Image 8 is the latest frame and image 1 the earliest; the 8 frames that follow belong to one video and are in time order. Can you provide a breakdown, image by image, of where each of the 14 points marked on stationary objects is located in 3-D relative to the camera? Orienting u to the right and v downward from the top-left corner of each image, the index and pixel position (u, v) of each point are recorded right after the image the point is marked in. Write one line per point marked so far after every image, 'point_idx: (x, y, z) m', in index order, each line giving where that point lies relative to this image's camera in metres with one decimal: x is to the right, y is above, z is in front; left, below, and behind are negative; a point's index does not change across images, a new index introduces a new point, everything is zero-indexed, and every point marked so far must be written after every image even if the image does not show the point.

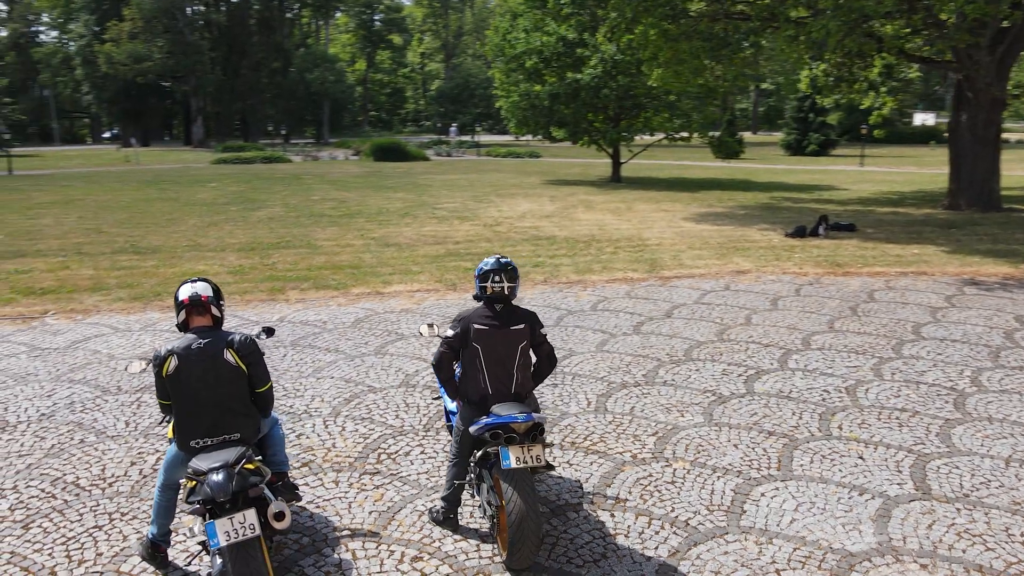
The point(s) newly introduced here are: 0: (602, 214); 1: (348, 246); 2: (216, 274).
0: (+1.8, +1.5, +18.0) m
1: (-2.5, +0.6, +13.3) m
2: (-3.6, +0.2, +10.7) m
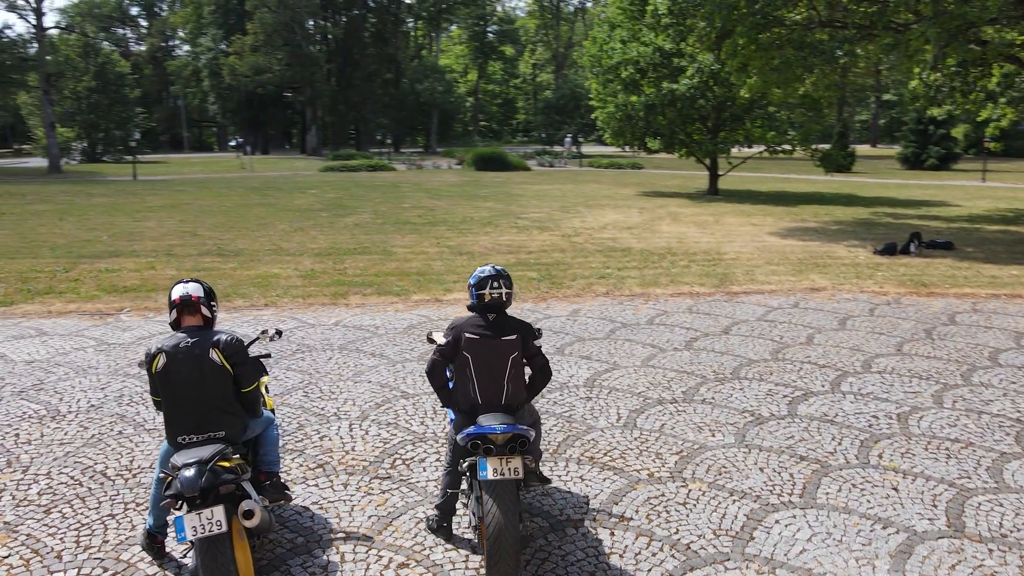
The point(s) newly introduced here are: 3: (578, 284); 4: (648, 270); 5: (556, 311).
0: (+3.5, +1.2, +17.7) m
1: (-1.4, +0.5, +13.5) m
2: (-2.9, +0.1, +11.1) m
3: (+0.8, 0.0, +10.9) m
4: (+1.8, +0.2, +12.0) m
5: (+0.5, -0.2, +9.5) m
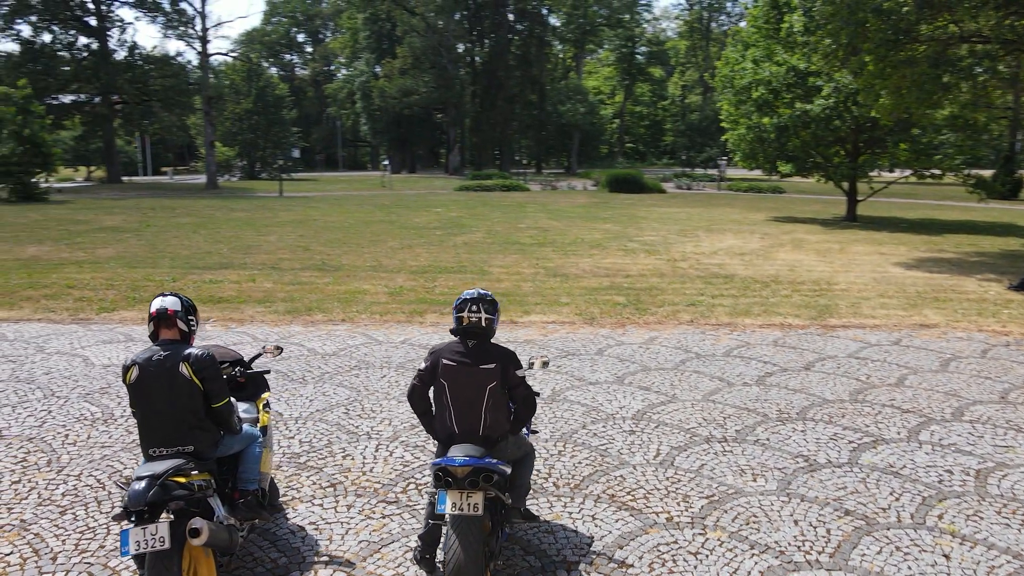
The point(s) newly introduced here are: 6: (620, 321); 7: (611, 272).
0: (+5.6, +0.6, +16.7) m
1: (+0.1, +0.2, +13.4) m
2: (-1.8, -0.1, +11.3) m
3: (+1.8, -0.3, +10.5) m
4: (+3.0, -0.1, +11.4) m
5: (+1.2, -0.5, +9.2) m
6: (+1.2, -0.4, +10.0) m
7: (+1.5, +0.2, +13.7) m
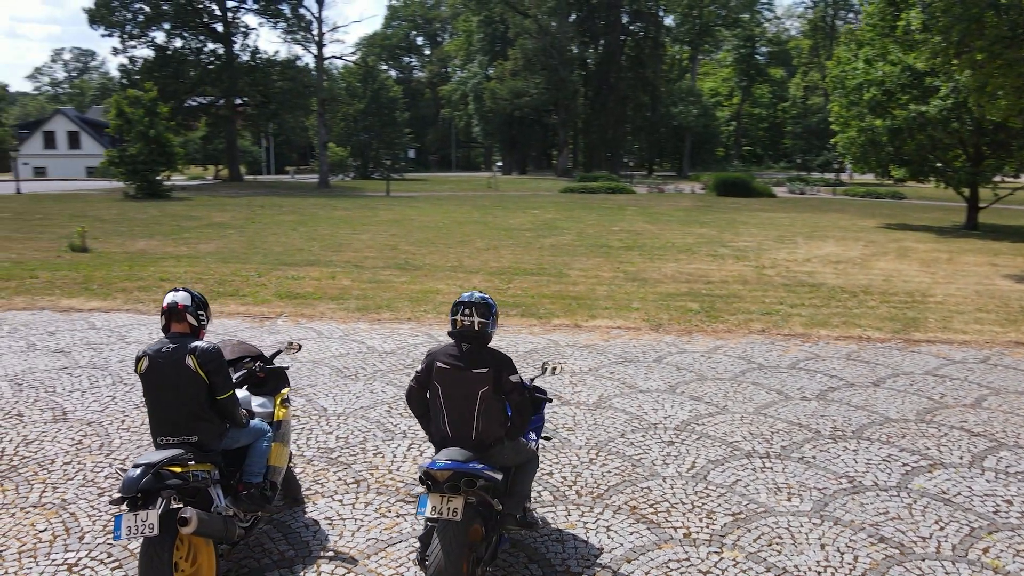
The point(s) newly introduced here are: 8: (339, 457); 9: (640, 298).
0: (+7.1, +0.4, +15.9) m
1: (+1.3, +0.2, +13.3) m
2: (-0.9, -0.1, +11.4) m
3: (+2.6, -0.4, +10.2) m
4: (+3.9, -0.3, +10.9) m
5: (+1.9, -0.6, +9.0) m
6: (+1.9, -0.4, +9.7) m
7: (+2.7, +0.2, +13.4) m
8: (-1.1, -1.1, +5.8) m
9: (+1.6, -0.1, +11.4) m
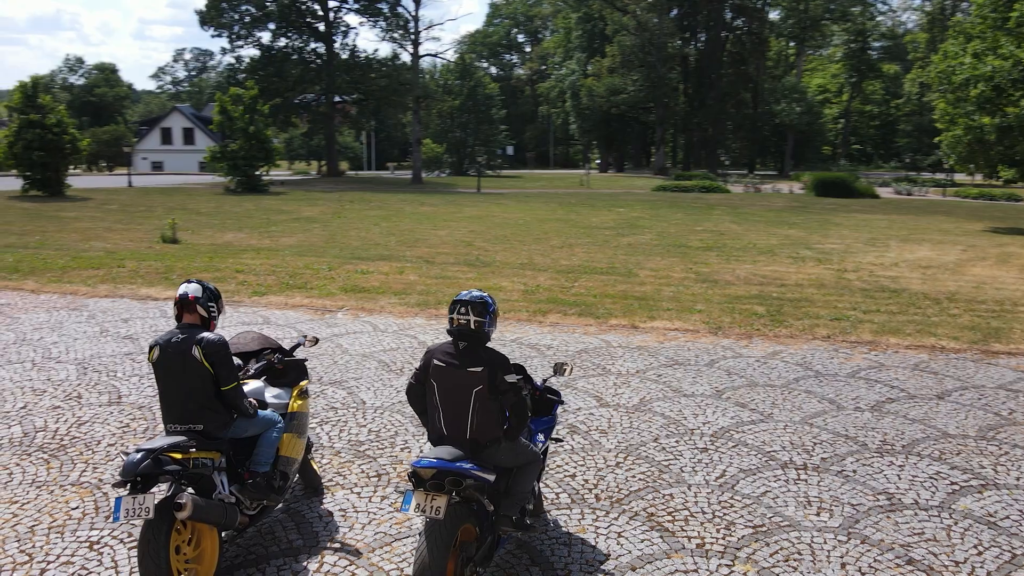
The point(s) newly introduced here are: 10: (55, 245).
0: (+8.4, +0.3, +15.0) m
1: (+2.3, +0.2, +13.1) m
2: (-0.1, 0.0, +11.4) m
3: (+3.2, -0.4, +9.8) m
4: (+4.6, -0.3, +10.4) m
5: (+2.4, -0.6, +8.7) m
6: (+2.5, -0.5, +9.4) m
7: (+3.8, +0.1, +13.0) m
8: (-1.0, -1.1, +5.9) m
9: (+2.4, -0.1, +11.1) m
10: (-7.8, +0.7, +14.9) m
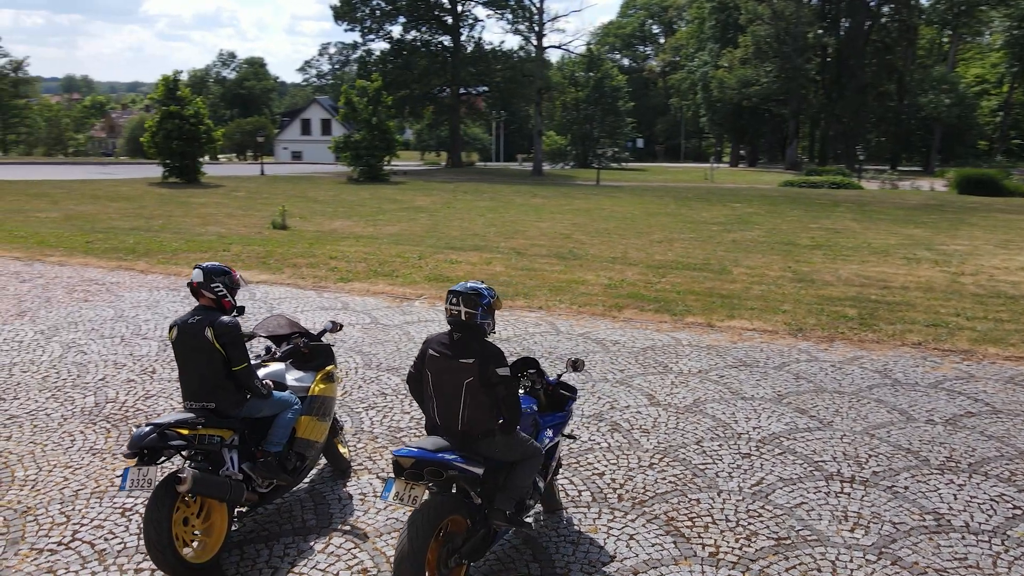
0: (+9.9, +0.1, +13.6) m
1: (+3.5, +0.2, +12.6) m
2: (+1.0, 0.0, +11.3) m
3: (+4.0, -0.4, +9.3) m
4: (+5.5, -0.4, +9.7) m
5: (+3.0, -0.6, +8.3) m
6: (+3.2, -0.5, +9.0) m
7: (+5.0, +0.1, +12.3) m
8: (-0.7, -1.0, +6.0) m
9: (+3.4, -0.1, +10.6) m
10: (-6.1, +1.1, +15.9) m
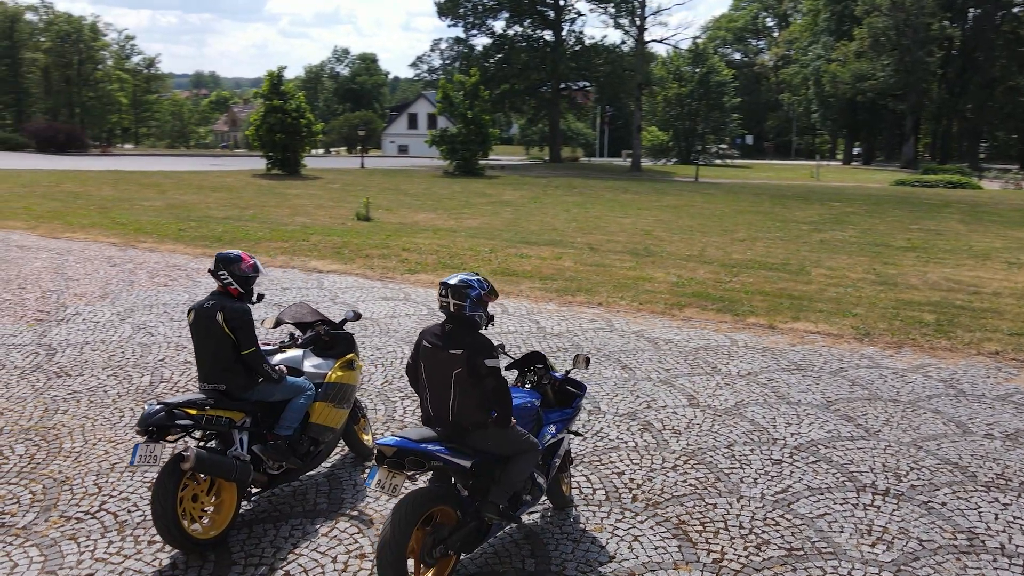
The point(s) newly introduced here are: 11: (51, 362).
0: (+10.9, 0.0, +12.4) m
1: (+4.5, +0.2, +12.1) m
2: (+1.8, +0.1, +11.1) m
3: (+4.6, -0.5, +8.7) m
4: (+6.1, -0.5, +9.0) m
5: (+3.4, -0.7, +7.9) m
6: (+3.8, -0.5, +8.5) m
7: (+5.9, 0.0, +11.7) m
8: (-0.5, -0.9, +6.0) m
9: (+4.1, -0.2, +10.2) m
10: (-4.6, +1.3, +16.5) m
11: (-3.8, -0.6, +7.3) m
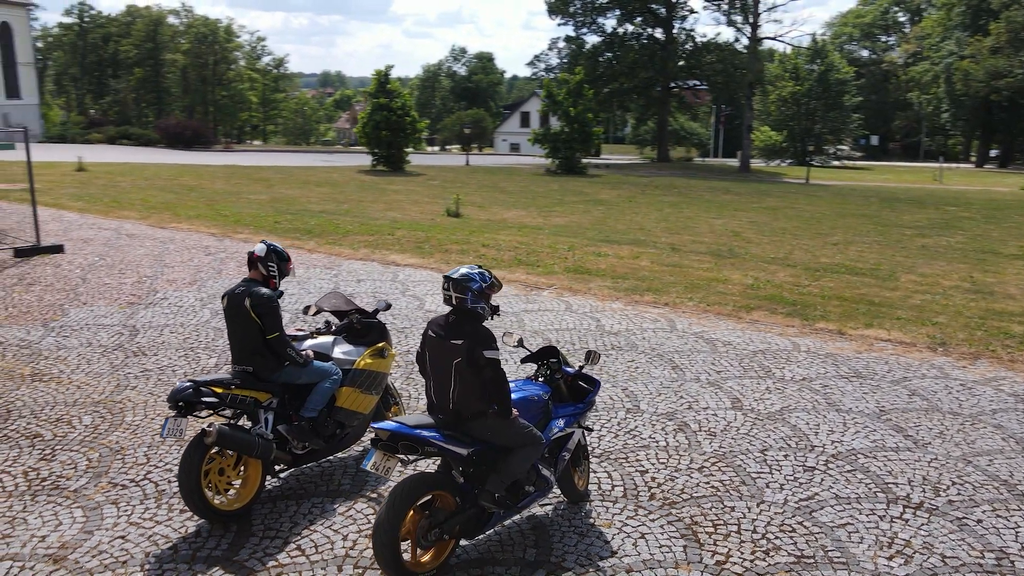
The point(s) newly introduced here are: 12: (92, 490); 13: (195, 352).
0: (+11.9, -0.3, +11.0) m
1: (+5.5, +0.1, +11.5) m
2: (+2.7, 0.0, +10.9) m
3: (+5.1, -0.6, +8.2) m
4: (+6.6, -0.6, +8.2) m
5: (+3.9, -0.7, +7.5) m
6: (+4.3, -0.6, +8.1) m
7: (+6.8, -0.1, +10.9) m
8: (-0.3, -0.9, +6.2) m
9: (+4.9, -0.3, +9.7) m
10: (-3.0, +1.5, +17.1) m
11: (-3.4, -0.5, +7.8) m
12: (-2.4, -1.1, +5.0) m
13: (-2.7, -0.5, +7.6) m
